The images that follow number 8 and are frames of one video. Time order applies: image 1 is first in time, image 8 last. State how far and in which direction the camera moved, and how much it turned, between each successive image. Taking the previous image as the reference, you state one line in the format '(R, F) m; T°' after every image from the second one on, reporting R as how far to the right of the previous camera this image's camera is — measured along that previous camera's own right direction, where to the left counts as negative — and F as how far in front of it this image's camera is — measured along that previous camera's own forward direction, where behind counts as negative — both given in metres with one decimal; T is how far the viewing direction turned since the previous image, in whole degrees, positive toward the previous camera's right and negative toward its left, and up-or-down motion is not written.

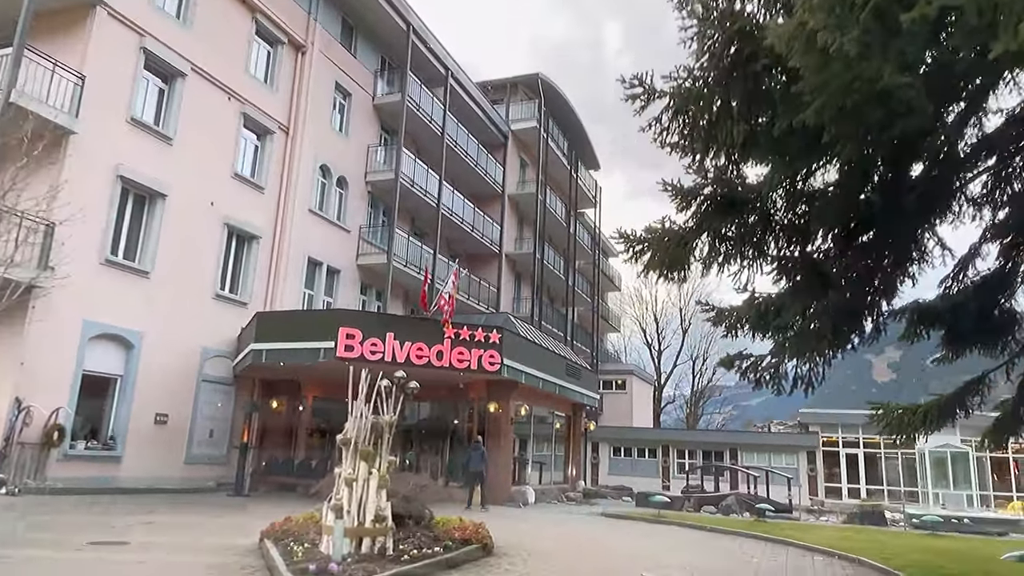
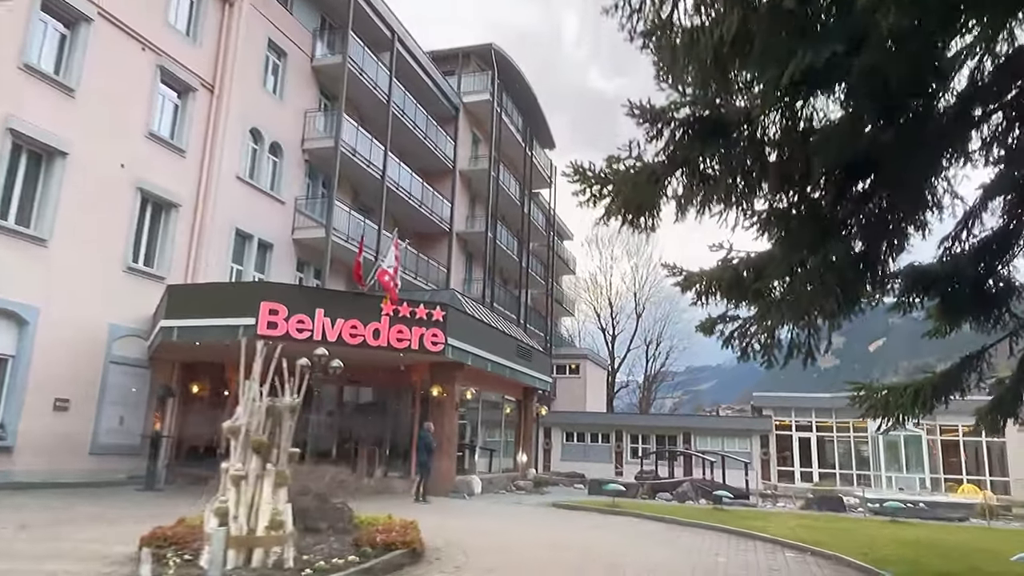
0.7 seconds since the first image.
(+0.2, +1.4) m; +4°
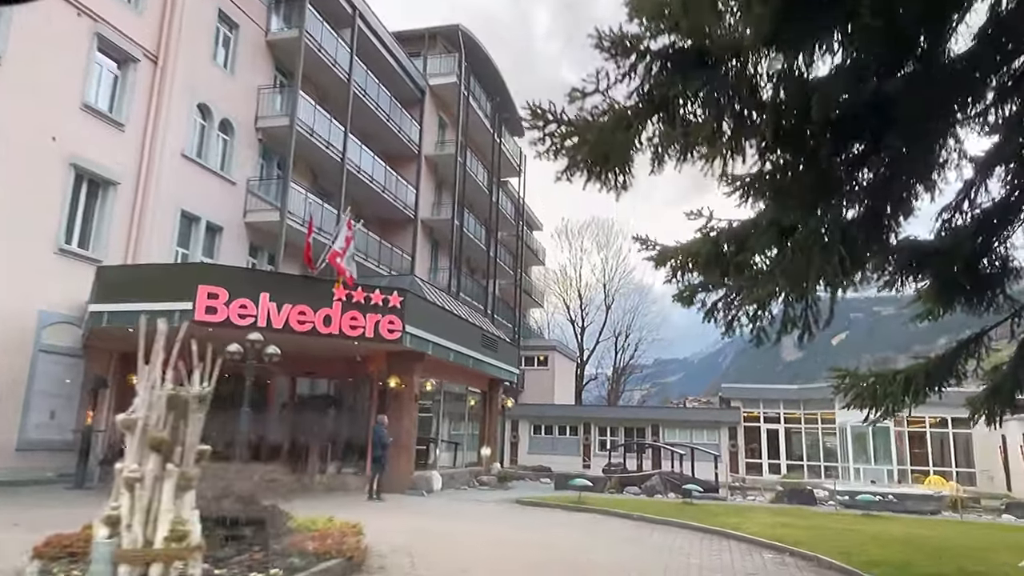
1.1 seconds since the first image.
(+0.2, +0.9) m; +2°
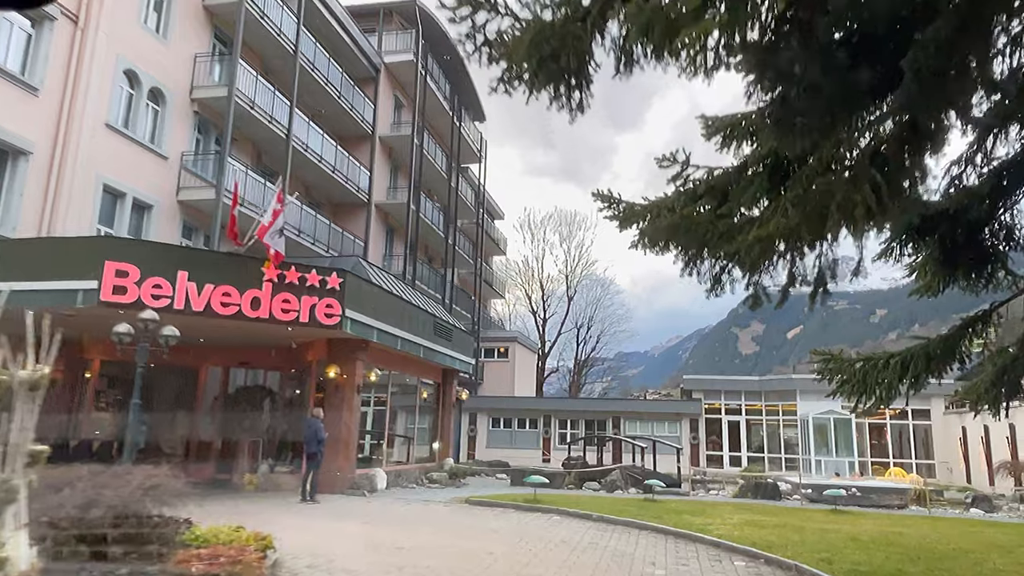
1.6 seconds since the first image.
(+0.2, +1.1) m; +3°
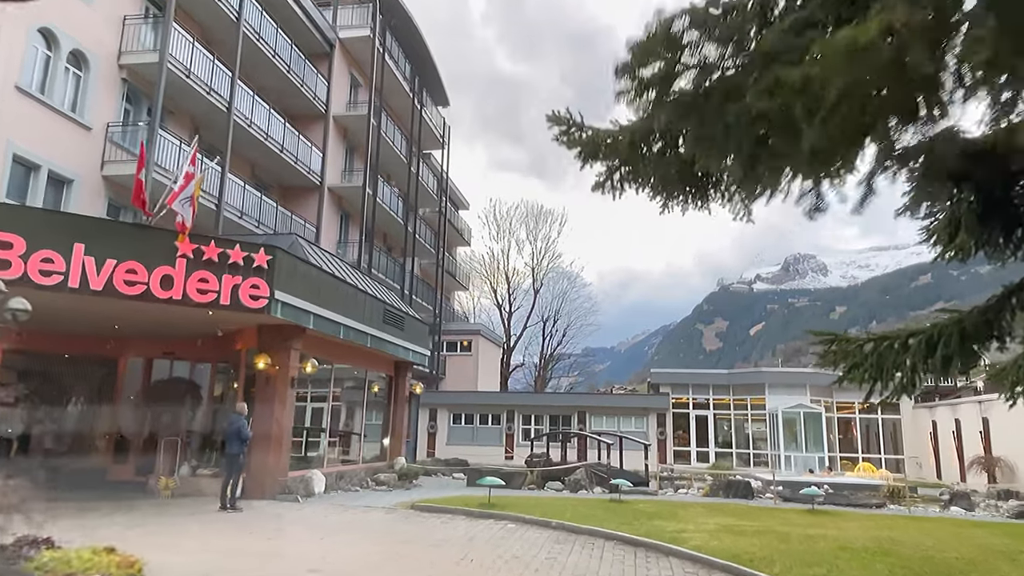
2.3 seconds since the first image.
(+0.2, +1.3) m; +3°
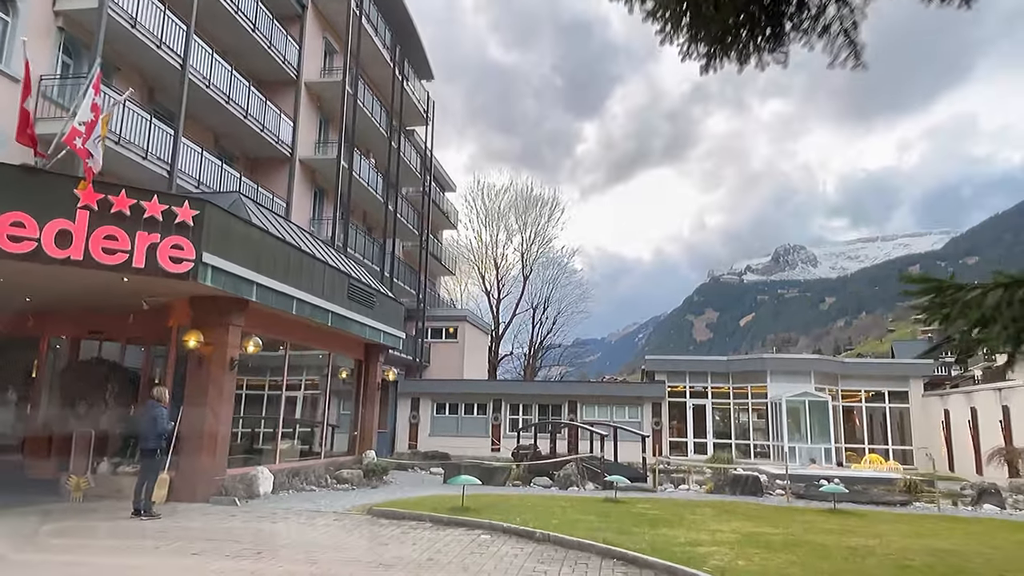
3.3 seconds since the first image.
(+0.2, +1.8) m; +1°
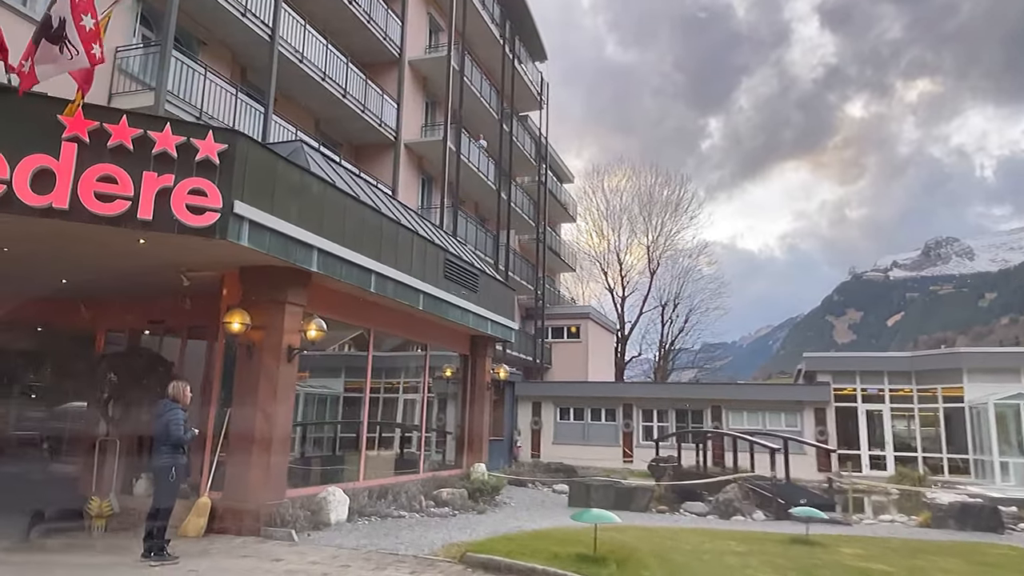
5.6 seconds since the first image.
(-0.2, +2.9) m; -10°
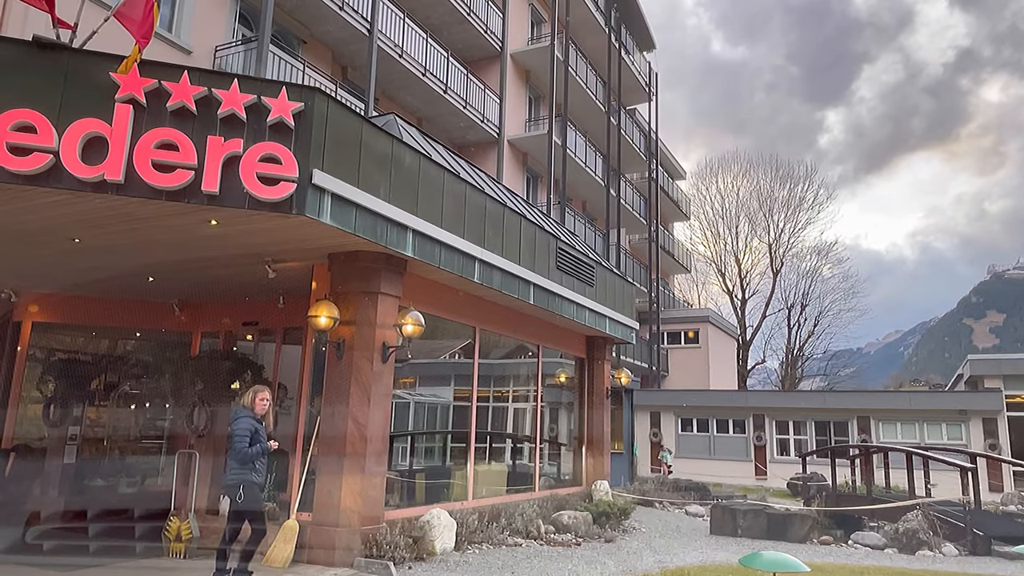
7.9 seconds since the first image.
(-0.3, +1.4) m; -9°
